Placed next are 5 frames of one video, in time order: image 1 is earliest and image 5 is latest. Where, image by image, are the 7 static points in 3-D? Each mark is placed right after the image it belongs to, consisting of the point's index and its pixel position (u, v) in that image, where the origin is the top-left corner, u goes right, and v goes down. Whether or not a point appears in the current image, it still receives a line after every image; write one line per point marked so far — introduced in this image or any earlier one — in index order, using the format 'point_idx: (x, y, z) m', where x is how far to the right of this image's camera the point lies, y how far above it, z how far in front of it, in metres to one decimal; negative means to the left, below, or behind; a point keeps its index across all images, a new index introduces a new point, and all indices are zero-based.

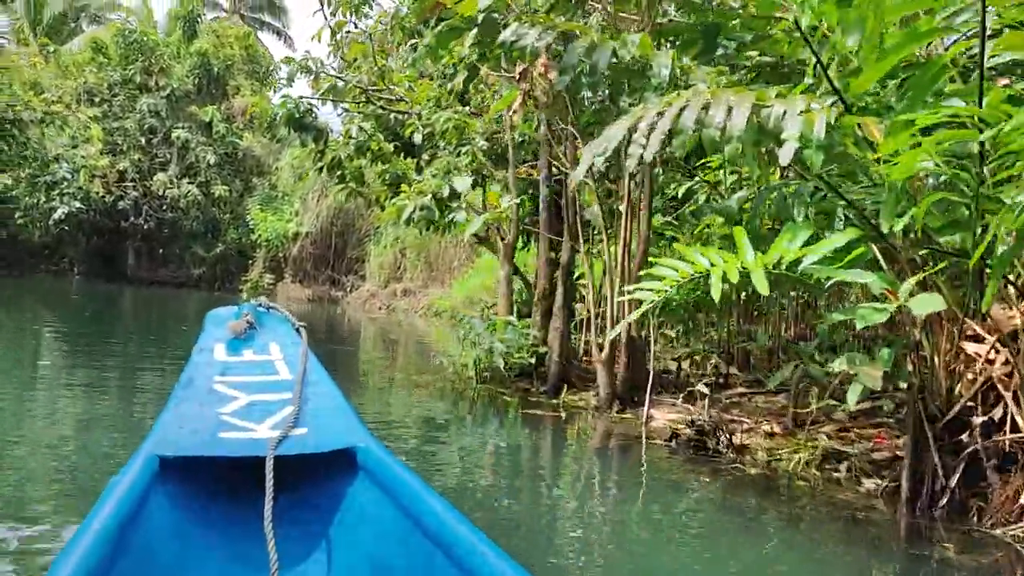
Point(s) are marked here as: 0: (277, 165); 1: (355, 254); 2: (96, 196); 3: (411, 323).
0: (-4.3, +2.2, +15.7) m
1: (-2.7, +0.6, +14.7) m
2: (-7.4, +1.7, +15.1) m
3: (-1.5, -0.5, +12.4) m
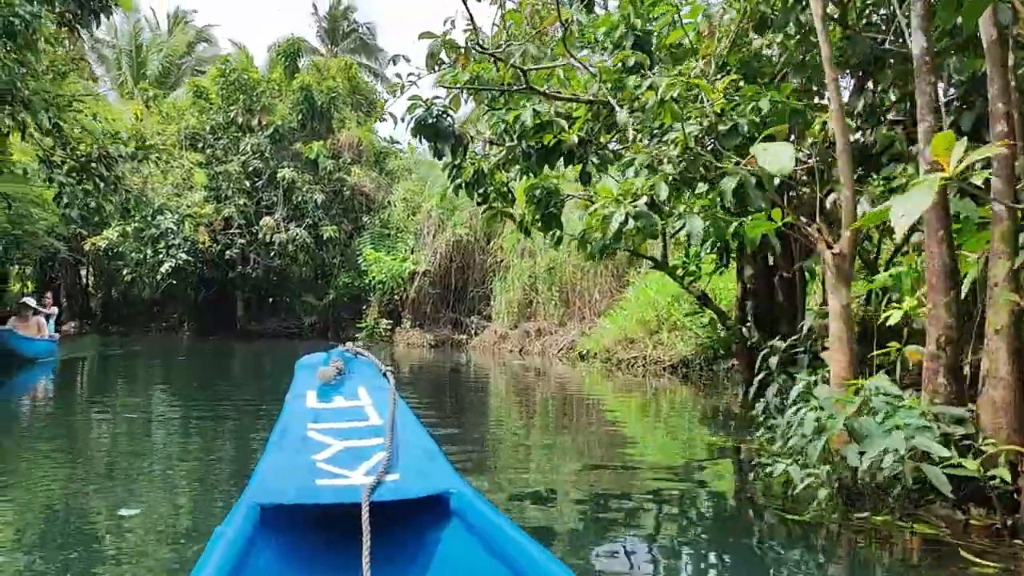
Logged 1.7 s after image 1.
0: (-2.0, +1.5, +14.5) m
1: (-0.5, -0.1, +13.2) m
2: (-5.2, +0.7, +14.2) m
3: (+0.5, -1.0, +10.8) m
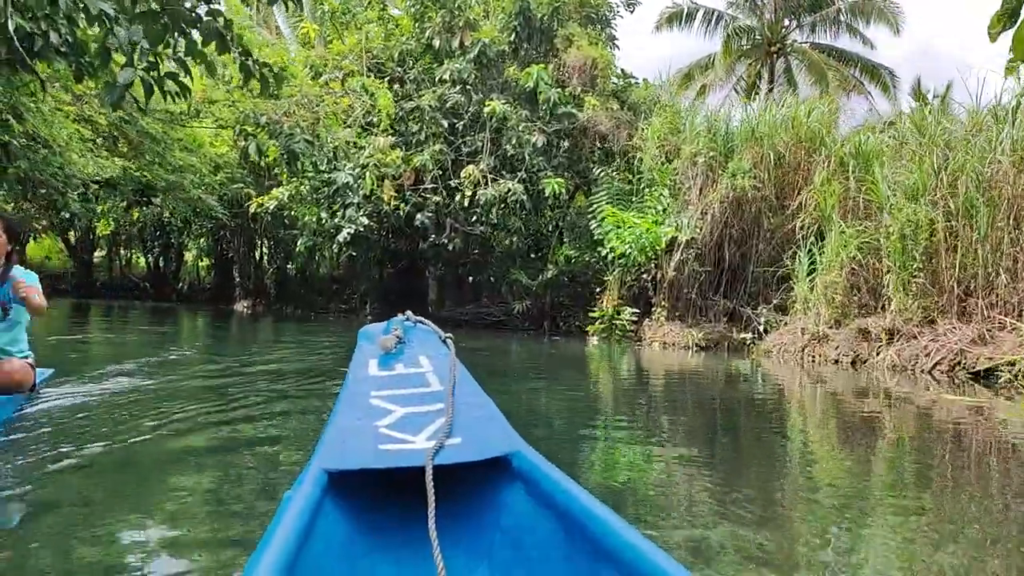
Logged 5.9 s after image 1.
0: (+1.5, +1.8, +10.7) m
1: (+2.7, +0.2, +9.1) m
2: (-1.6, +1.1, +11.0) m
3: (+3.2, -0.8, +6.6) m
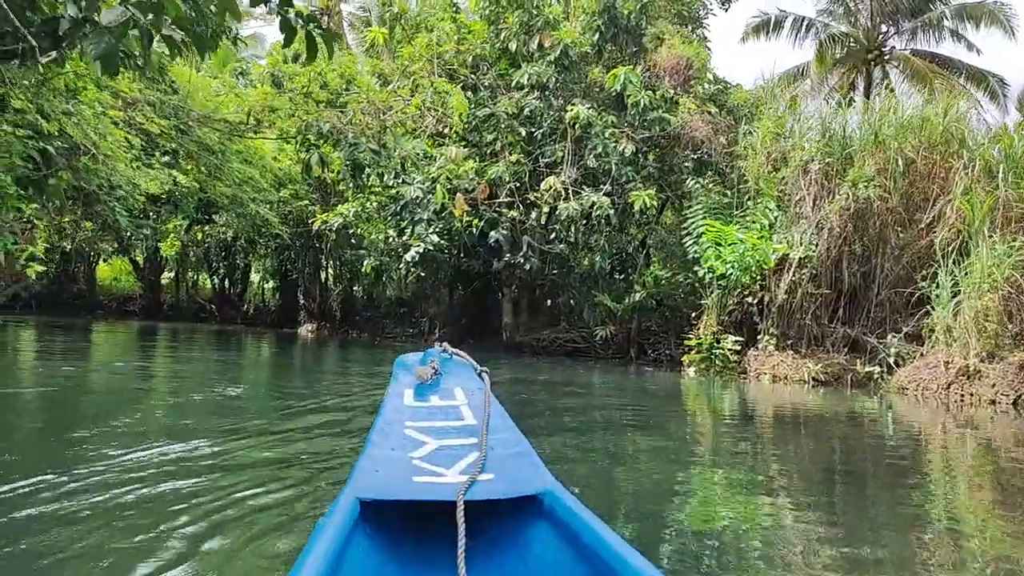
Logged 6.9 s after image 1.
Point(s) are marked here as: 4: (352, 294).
0: (+2.5, +1.5, +9.6) m
1: (+3.5, -0.1, +7.9) m
2: (-0.6, +0.8, +10.1) m
3: (+3.8, -1.0, +5.3) m
4: (-2.8, -0.1, +14.7) m
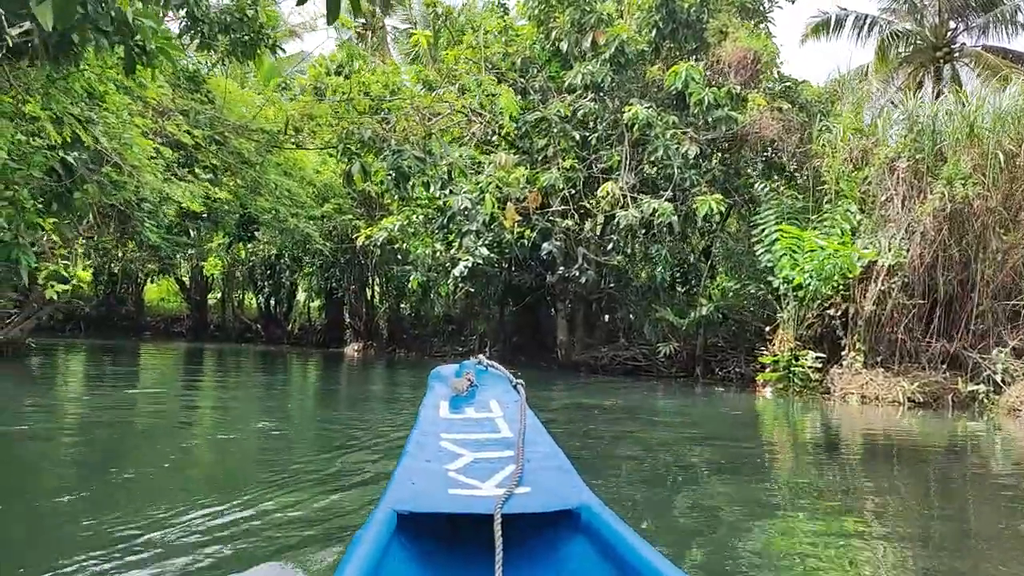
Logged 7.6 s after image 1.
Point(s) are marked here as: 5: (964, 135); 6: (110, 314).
0: (+3.0, +1.4, +8.8) m
1: (+4.0, -0.1, +7.0) m
2: (0.0, +0.6, +9.5) m
3: (+4.2, -1.0, +4.4) m
4: (-1.9, -0.4, +14.2) m
5: (+3.9, +1.3, +7.3) m
6: (-9.3, -0.6, +19.8) m
